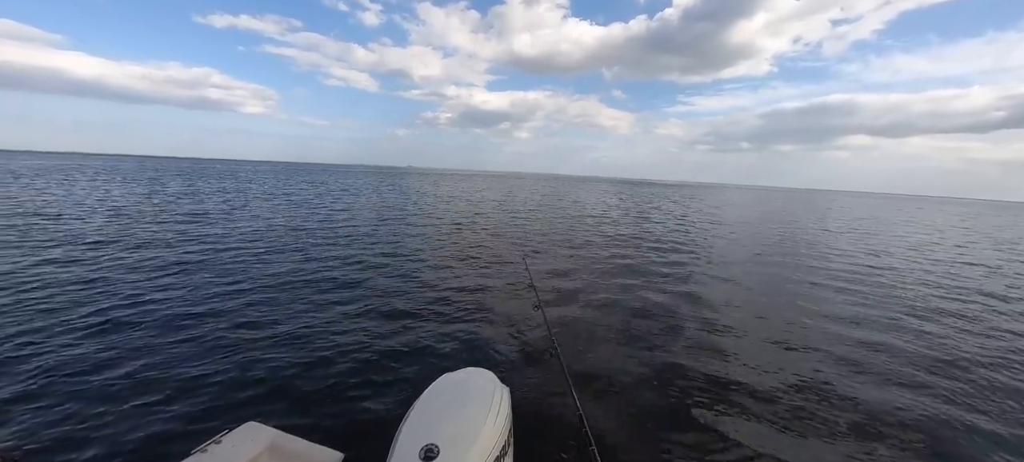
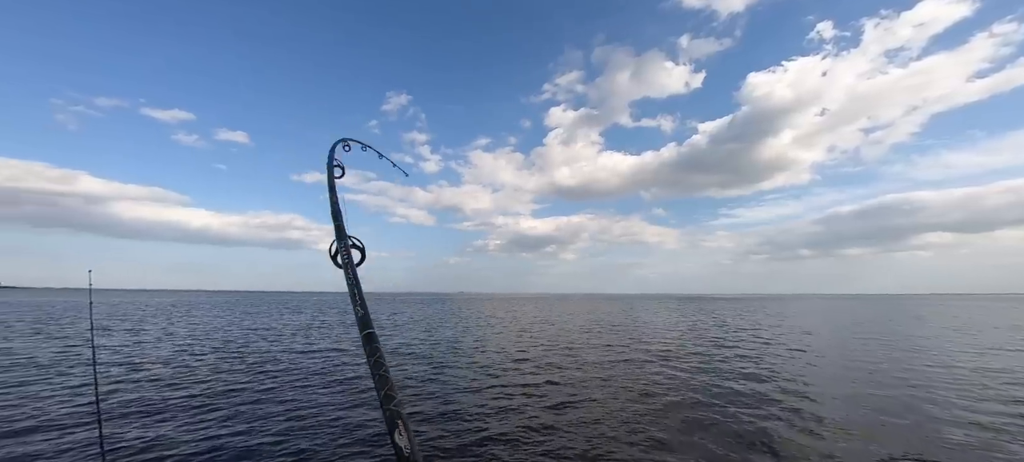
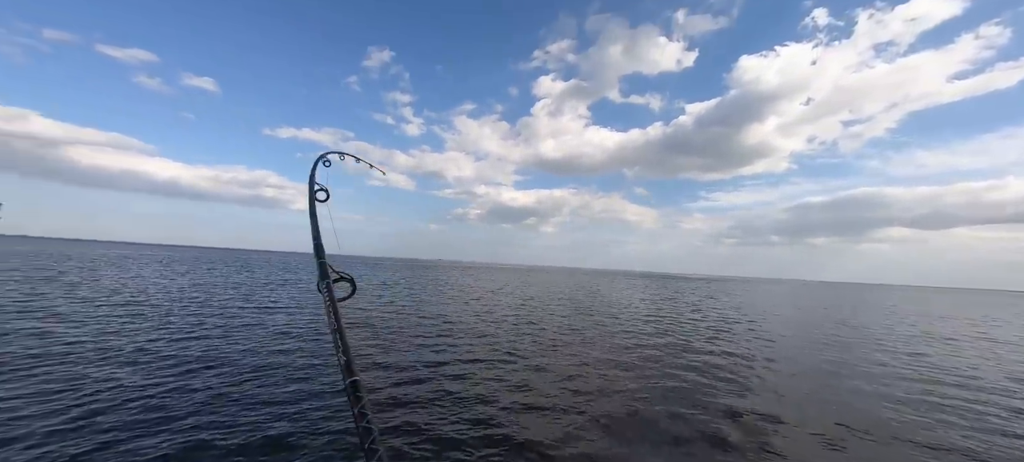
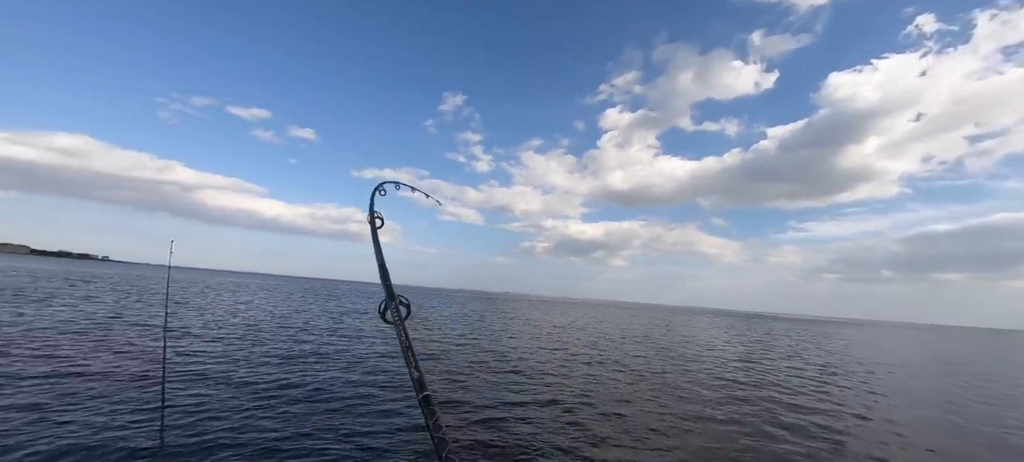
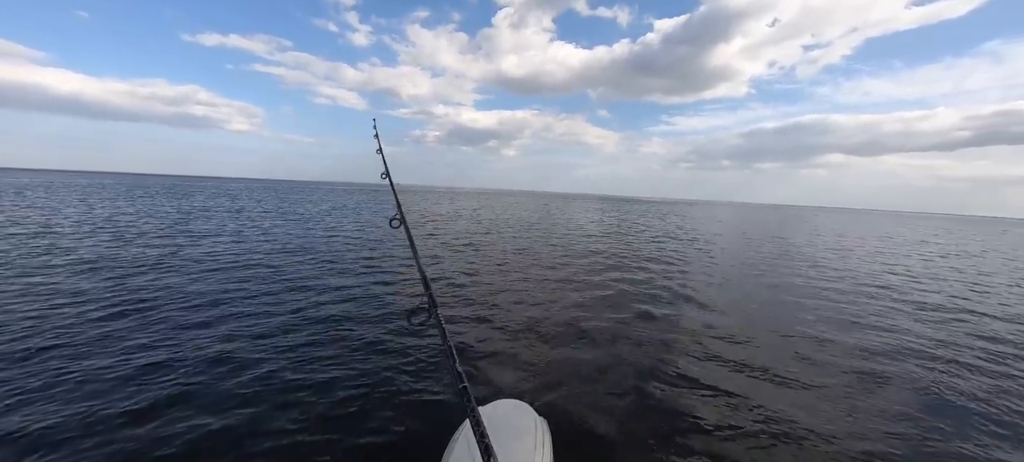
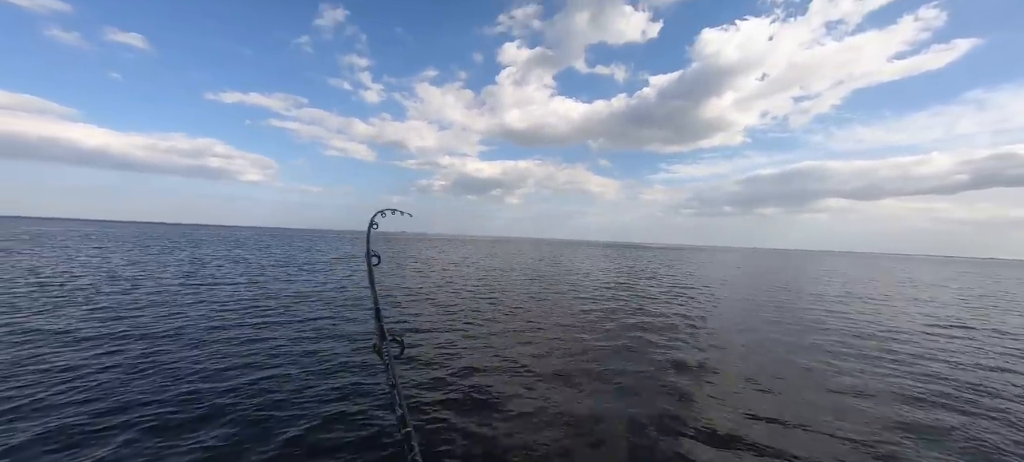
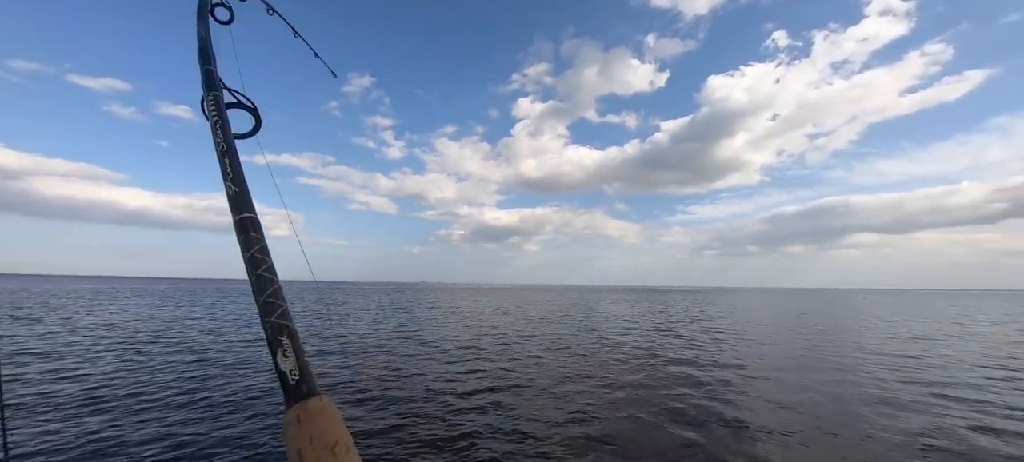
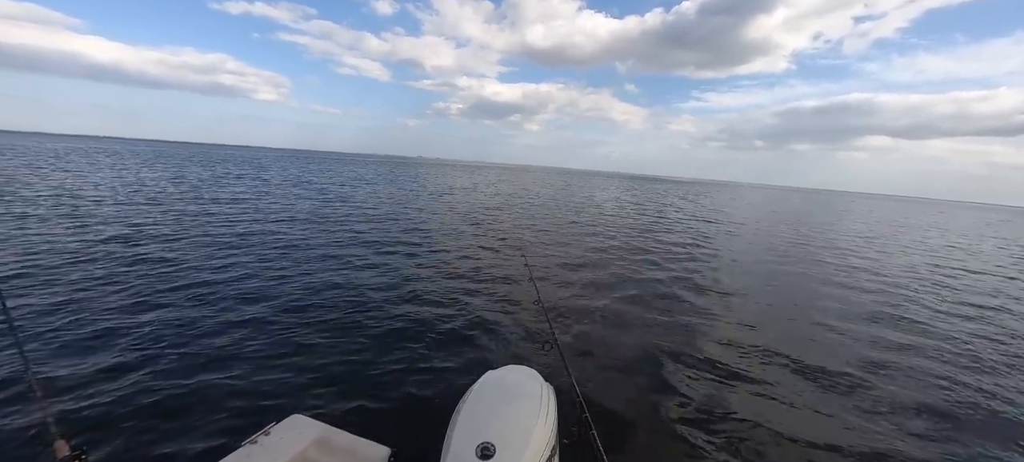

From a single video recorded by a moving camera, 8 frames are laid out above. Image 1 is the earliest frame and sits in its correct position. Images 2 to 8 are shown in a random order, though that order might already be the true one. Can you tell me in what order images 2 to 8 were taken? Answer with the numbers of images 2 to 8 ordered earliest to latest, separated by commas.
8, 5, 6, 3, 4, 7, 2
